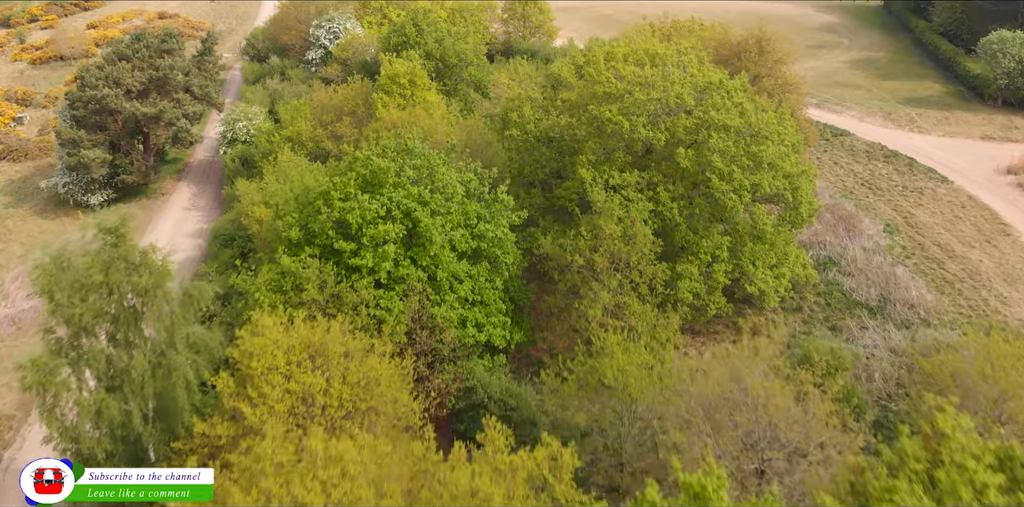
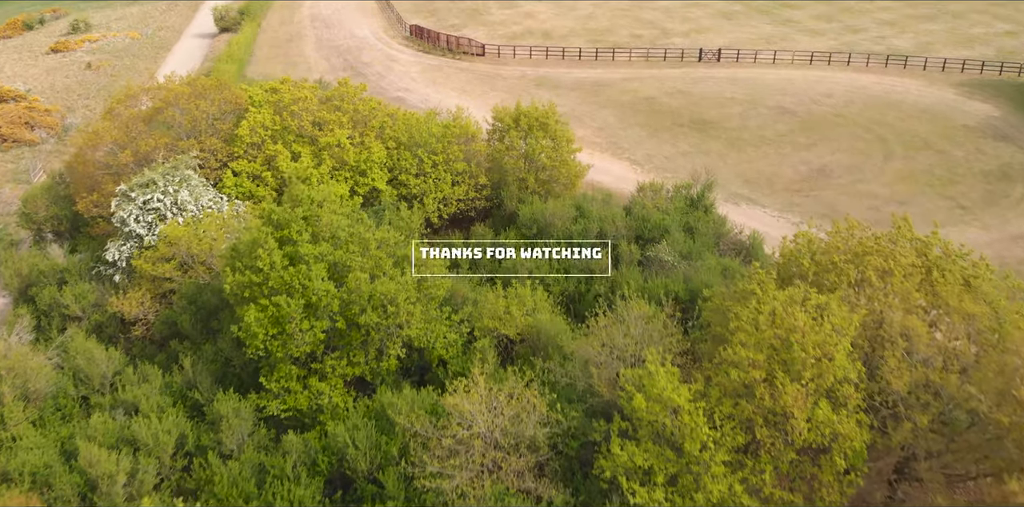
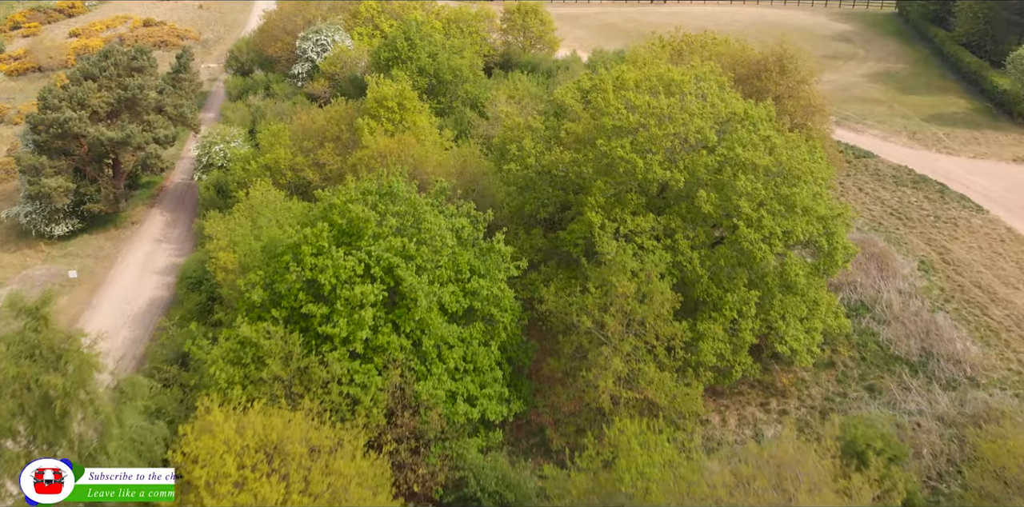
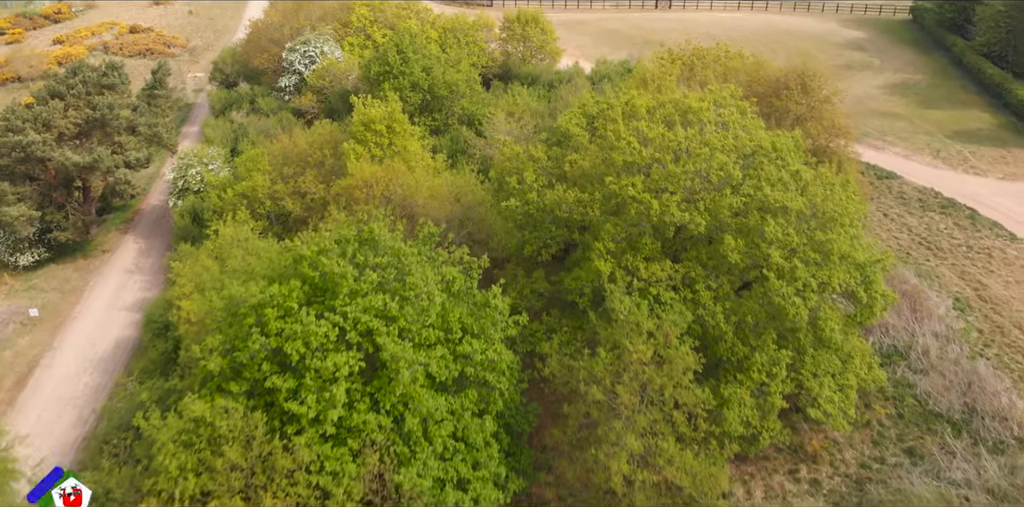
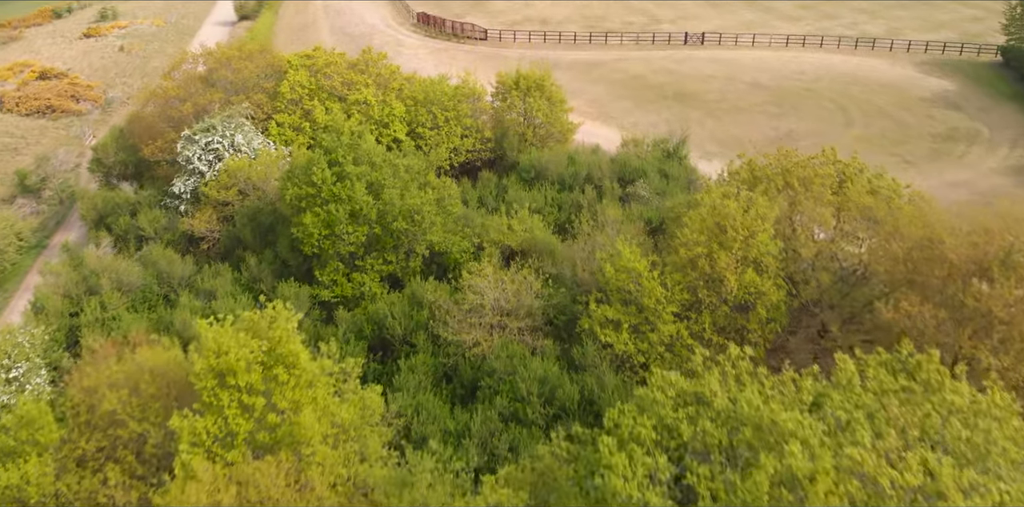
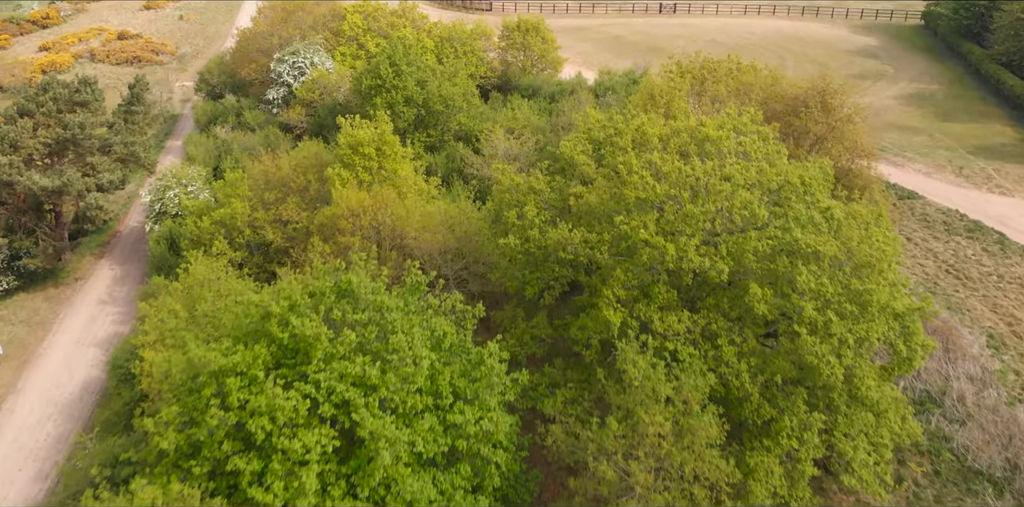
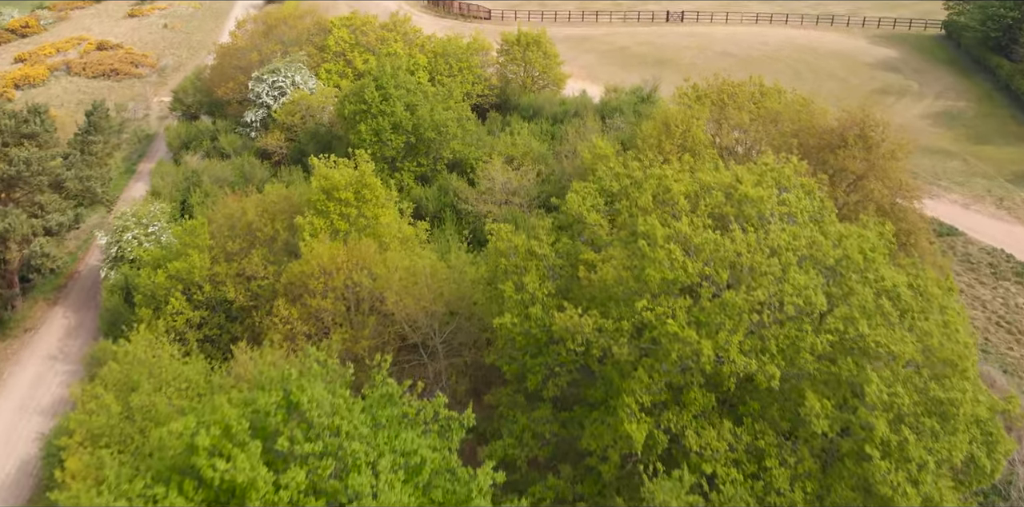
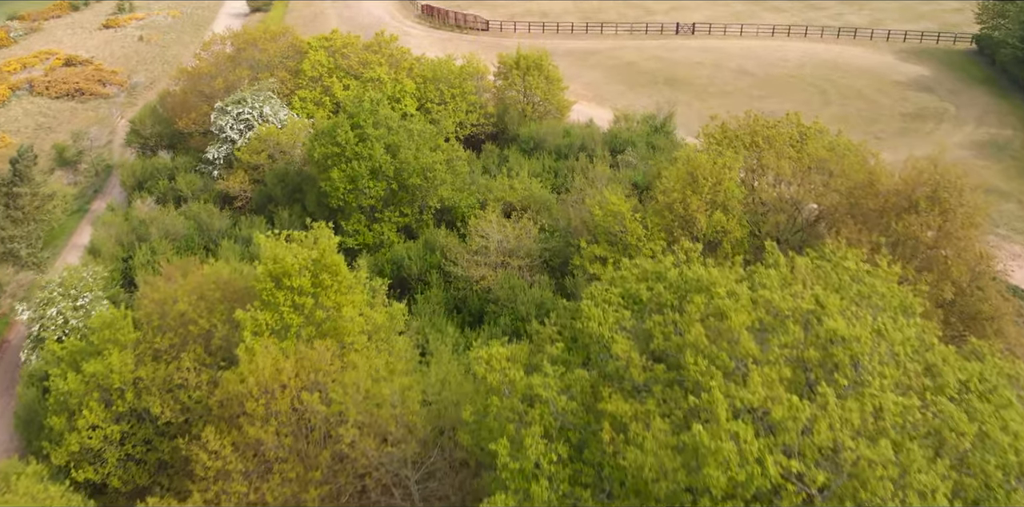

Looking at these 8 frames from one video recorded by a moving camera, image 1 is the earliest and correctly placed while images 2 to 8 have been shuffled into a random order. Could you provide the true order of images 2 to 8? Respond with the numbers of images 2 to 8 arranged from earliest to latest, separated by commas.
3, 4, 6, 7, 8, 5, 2
